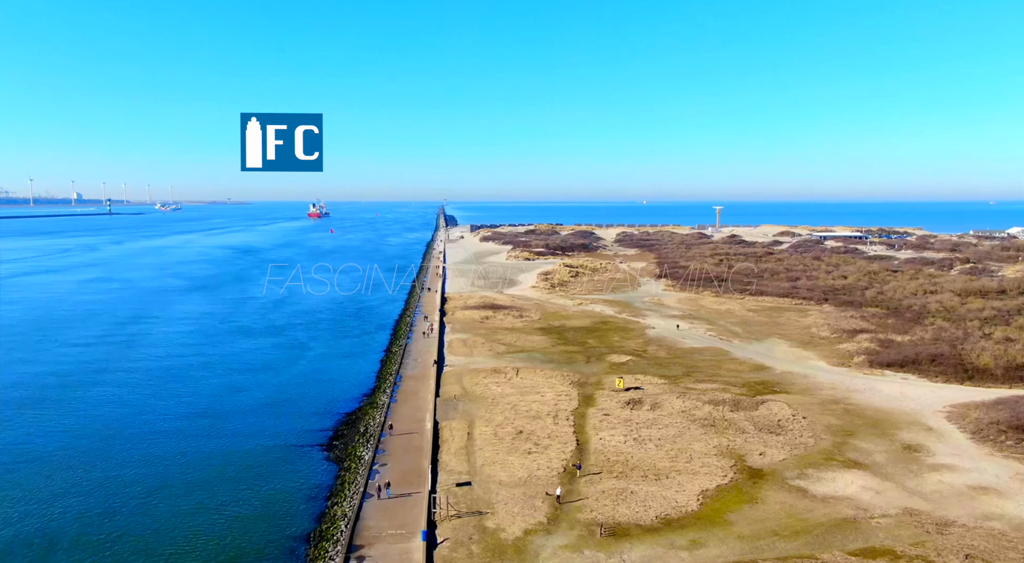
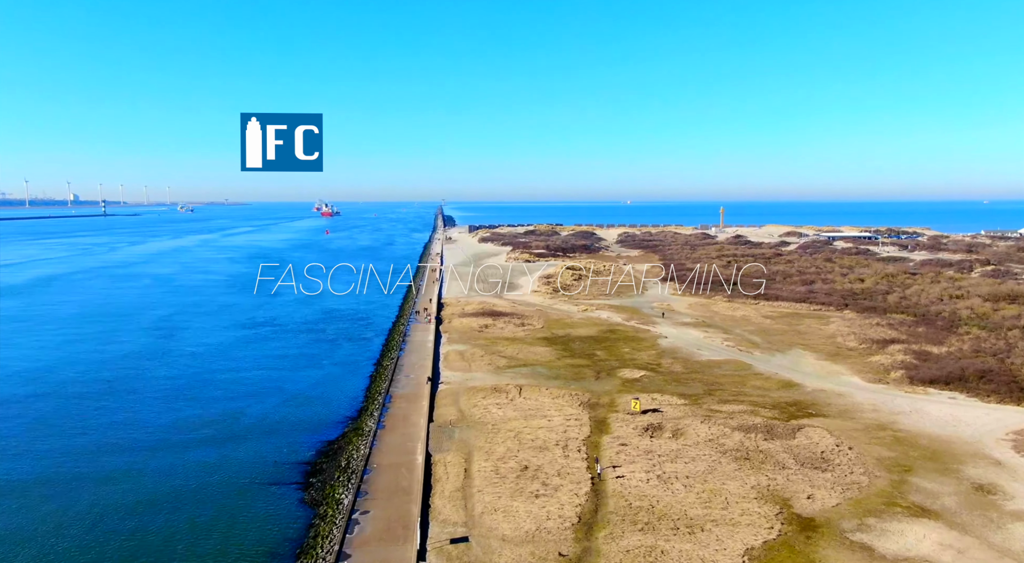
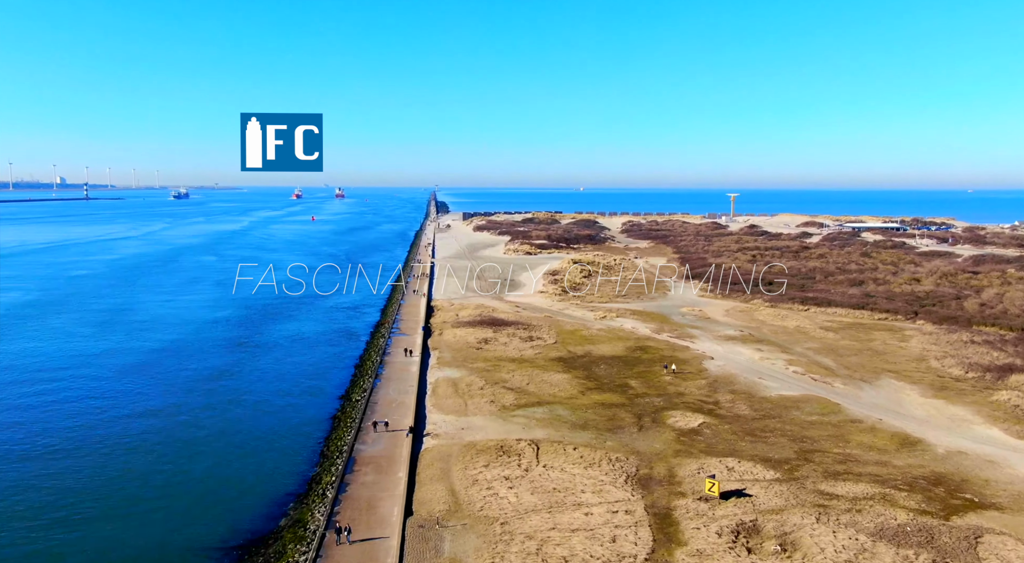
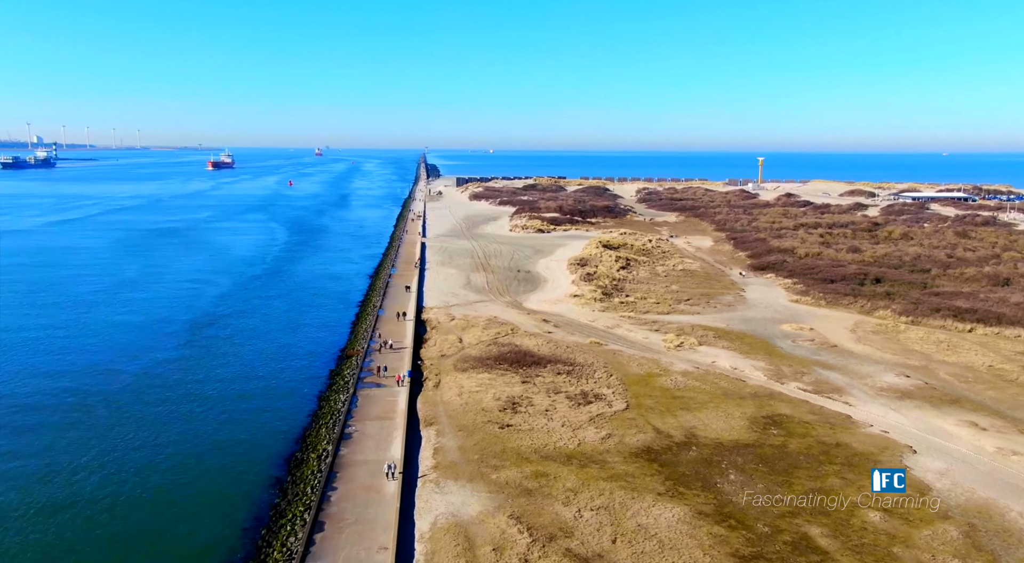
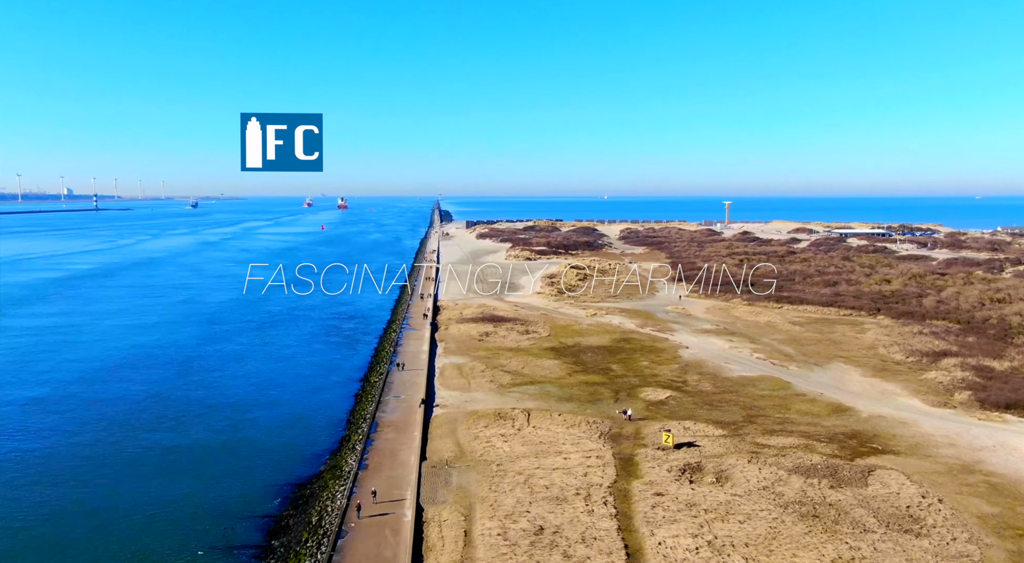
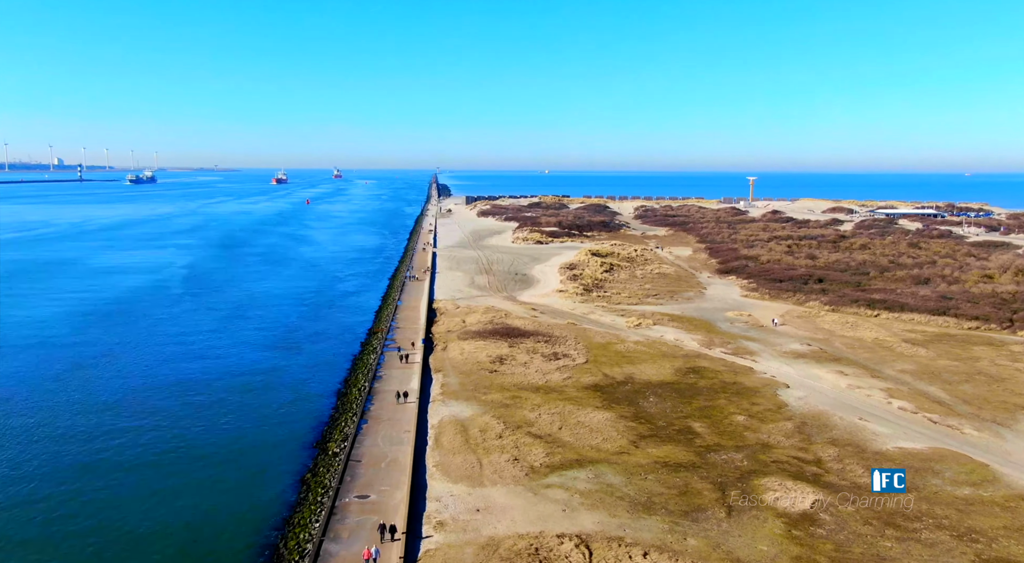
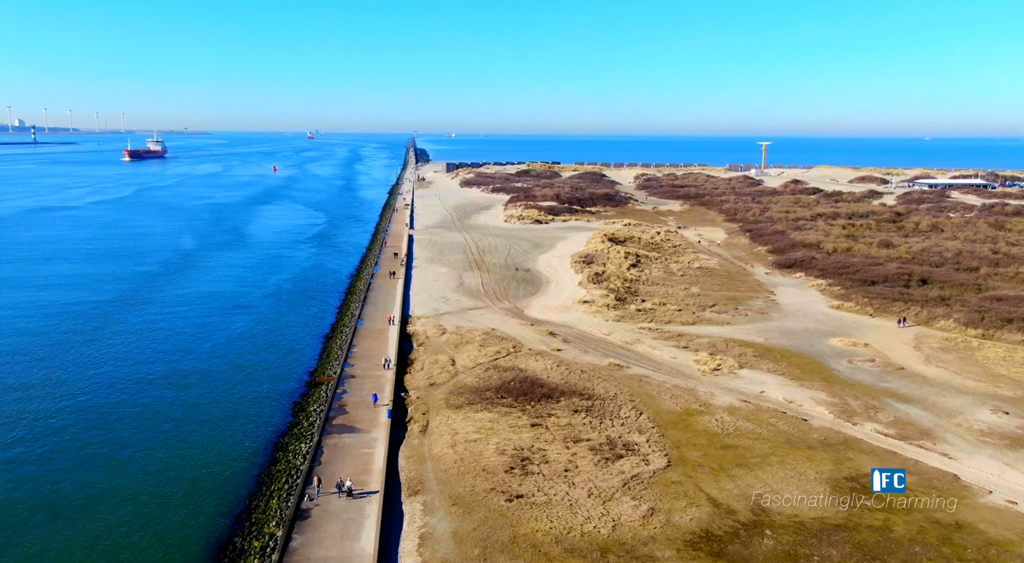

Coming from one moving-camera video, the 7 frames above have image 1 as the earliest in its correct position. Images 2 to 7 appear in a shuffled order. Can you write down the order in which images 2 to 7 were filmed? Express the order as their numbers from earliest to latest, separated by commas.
2, 5, 3, 6, 4, 7
